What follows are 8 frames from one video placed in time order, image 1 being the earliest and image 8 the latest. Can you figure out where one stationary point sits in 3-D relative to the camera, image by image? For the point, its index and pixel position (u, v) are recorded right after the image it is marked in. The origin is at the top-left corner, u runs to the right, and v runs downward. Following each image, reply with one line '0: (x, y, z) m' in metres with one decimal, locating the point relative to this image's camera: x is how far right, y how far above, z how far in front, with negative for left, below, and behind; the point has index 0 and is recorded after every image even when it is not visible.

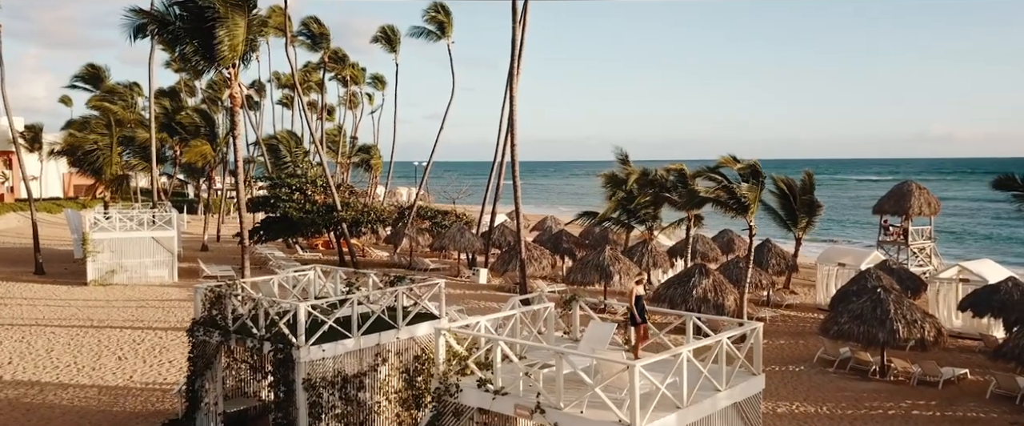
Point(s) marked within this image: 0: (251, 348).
0: (-3.2, -1.6, +9.9) m
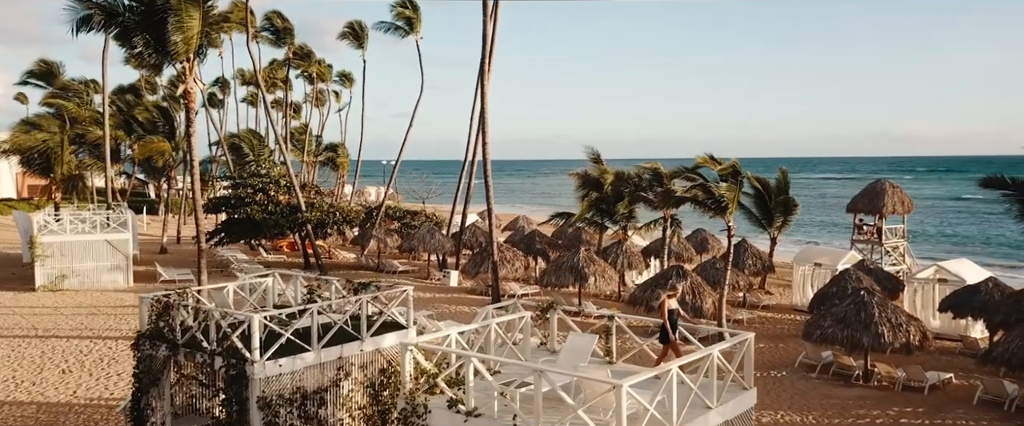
0: (-3.5, -1.7, +9.1) m
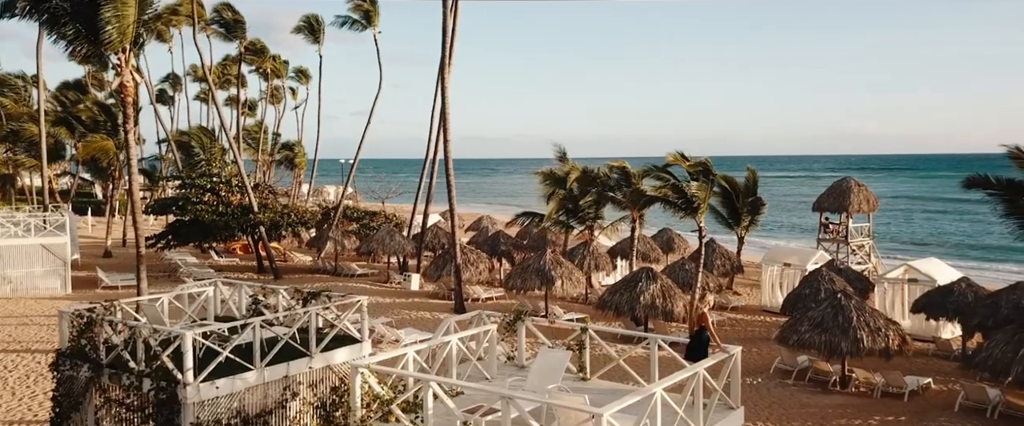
0: (-3.8, -1.7, +8.1) m
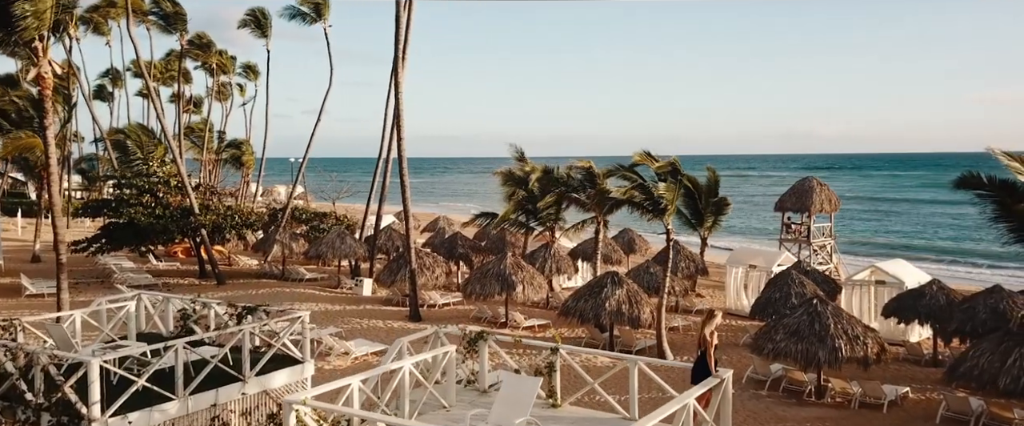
0: (-4.2, -1.8, +7.0) m
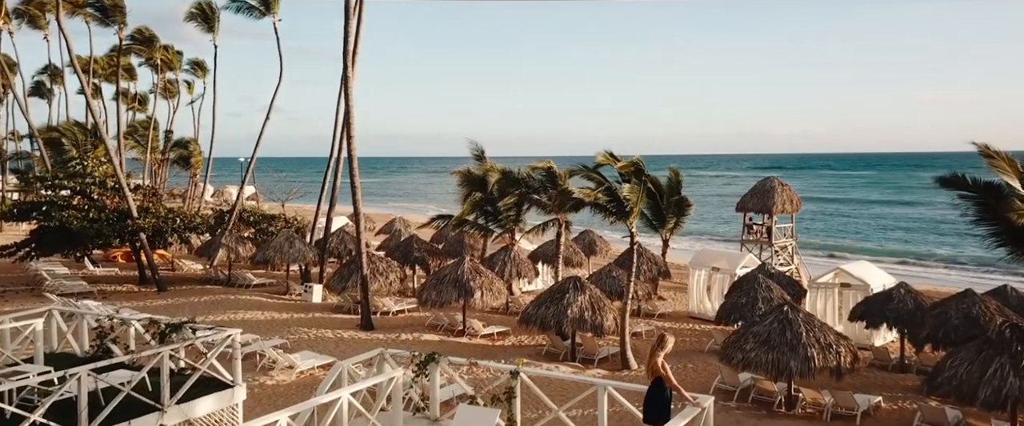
0: (-4.5, -1.9, +6.0) m
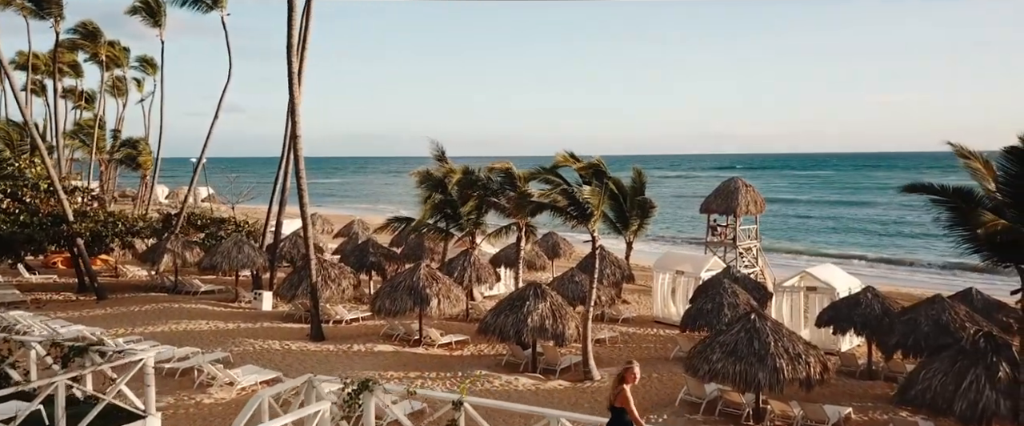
0: (-4.9, -1.9, +5.1) m
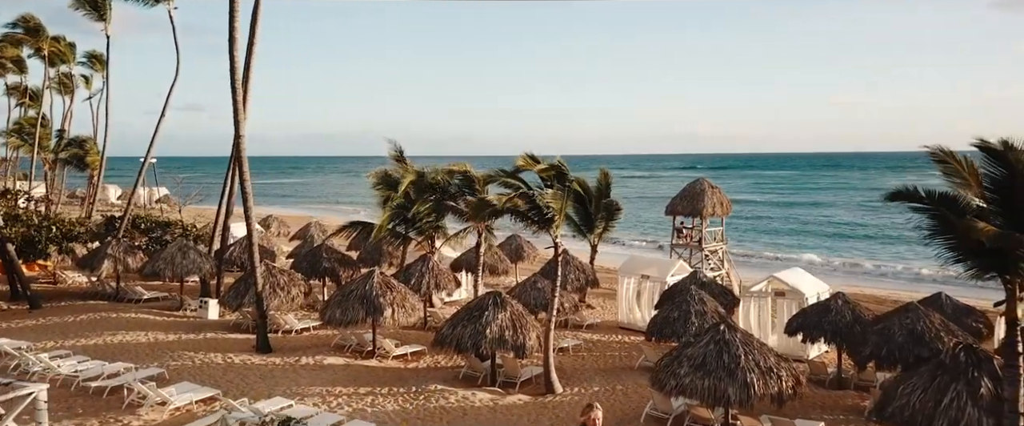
0: (-5.2, -2.0, +4.1) m
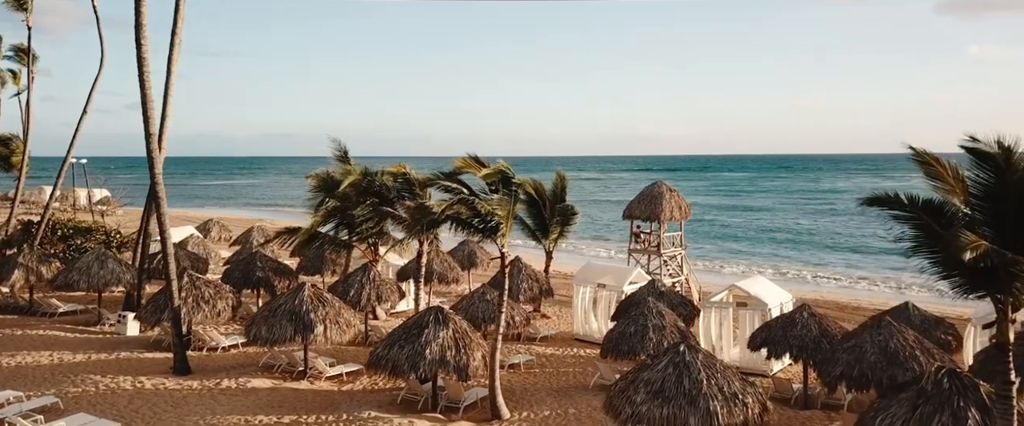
0: (-5.6, -2.1, +2.7) m
